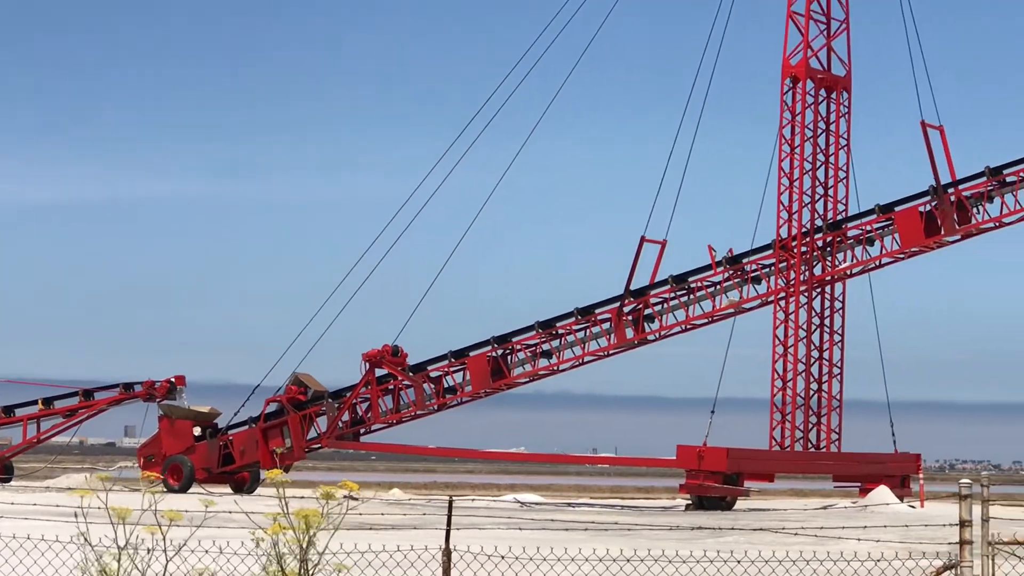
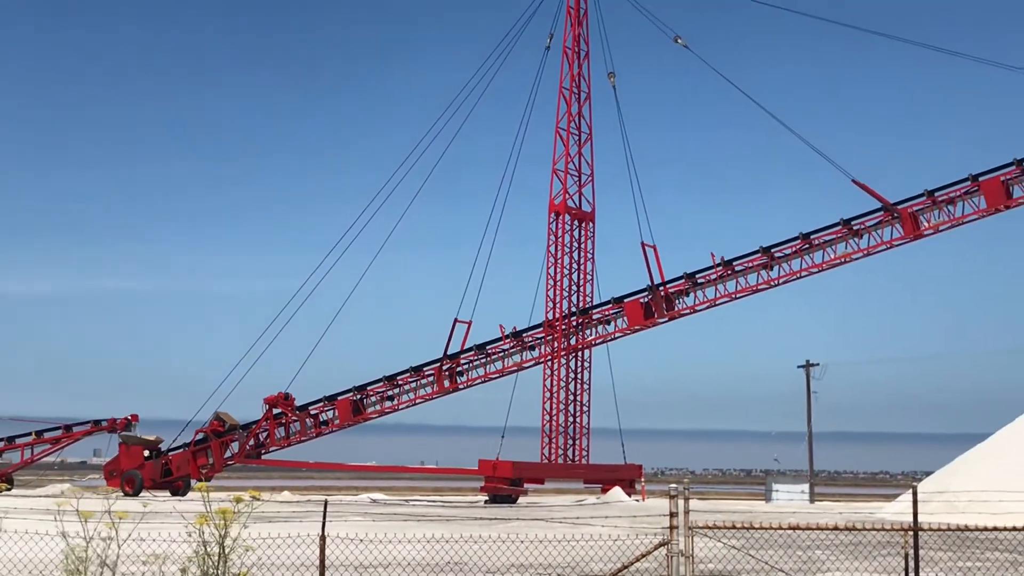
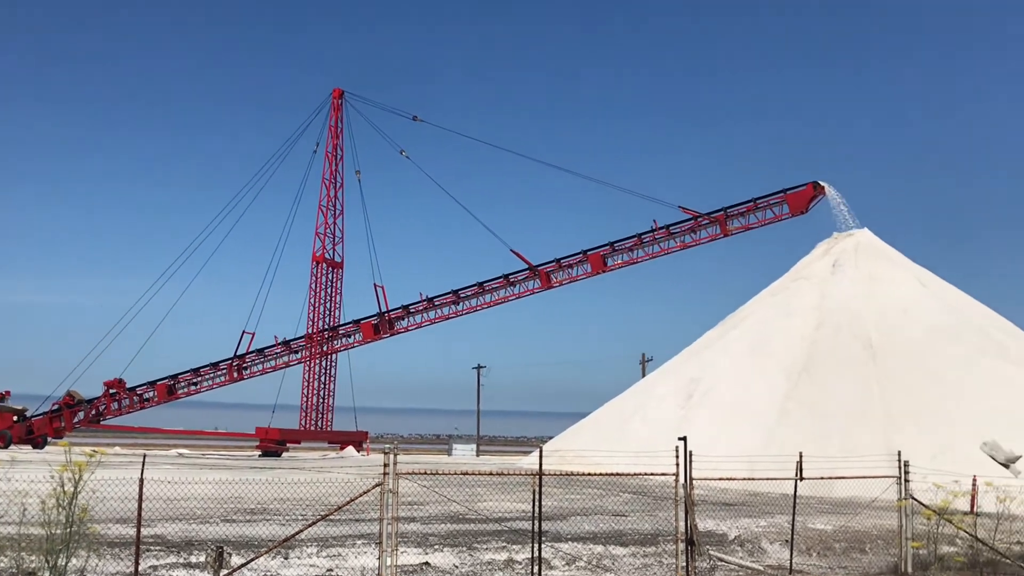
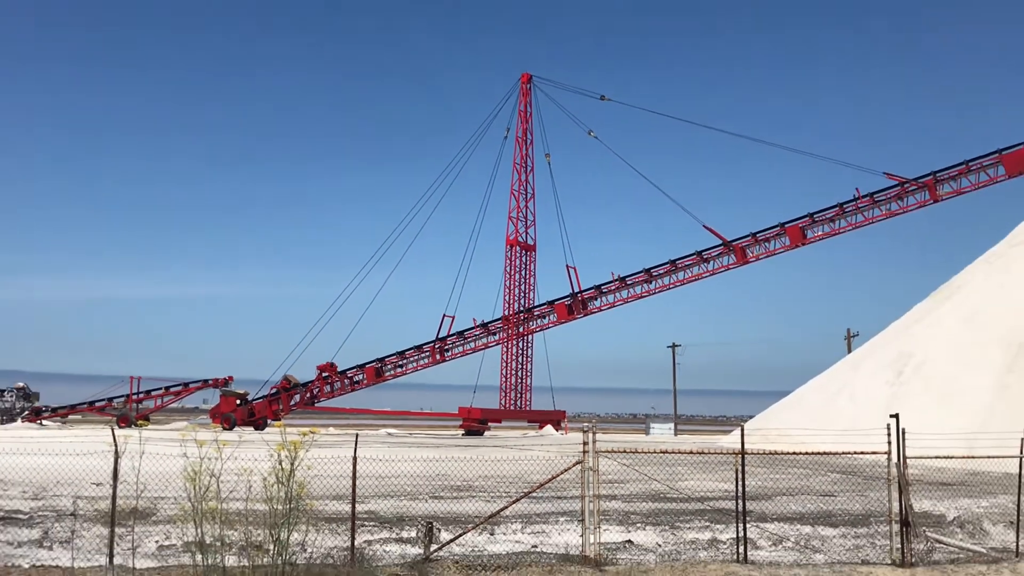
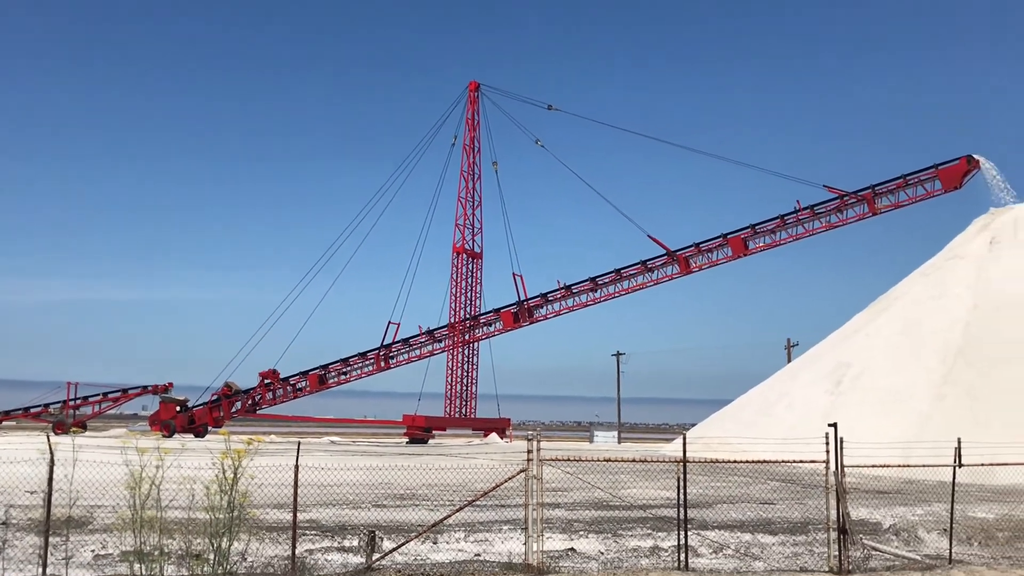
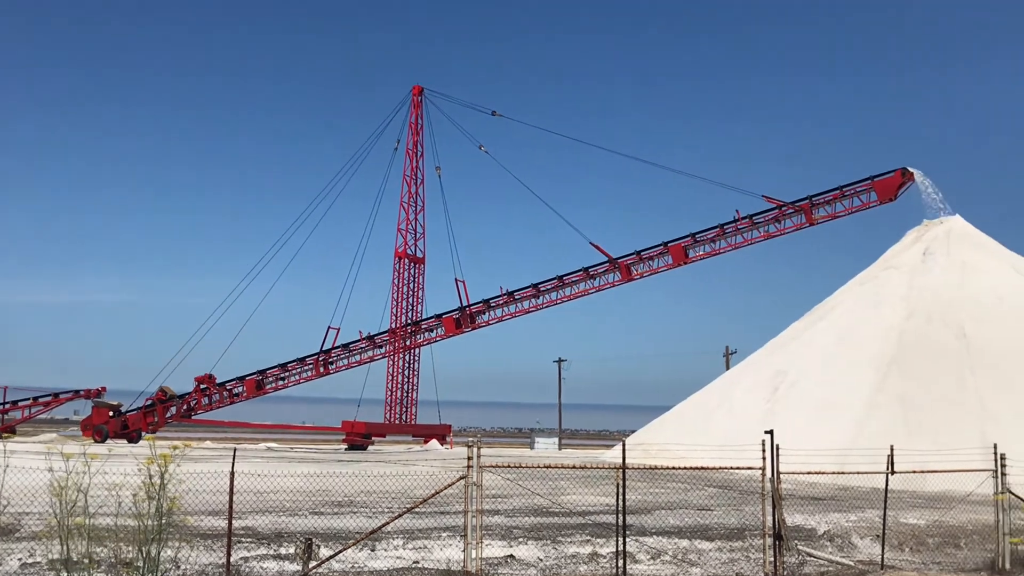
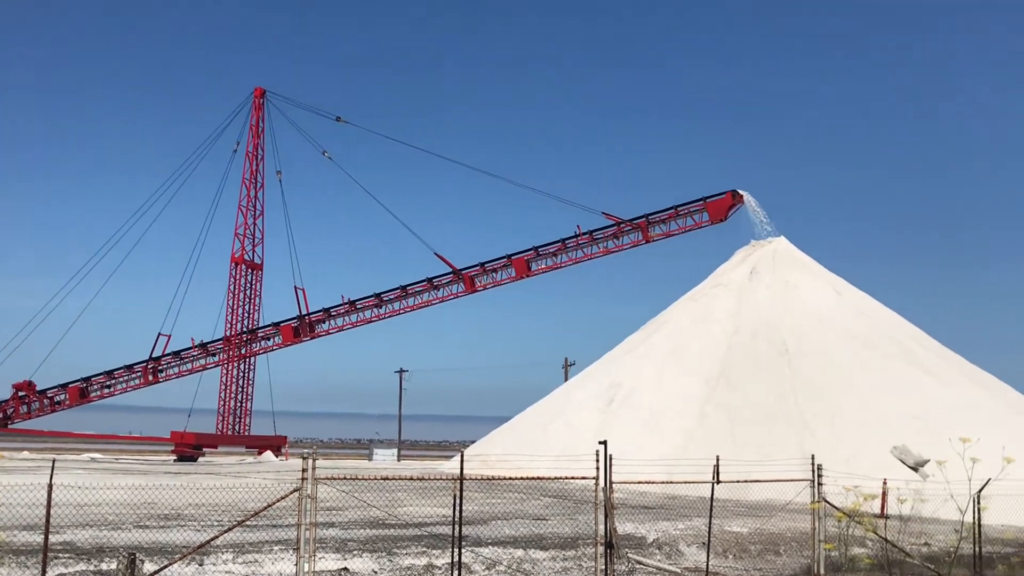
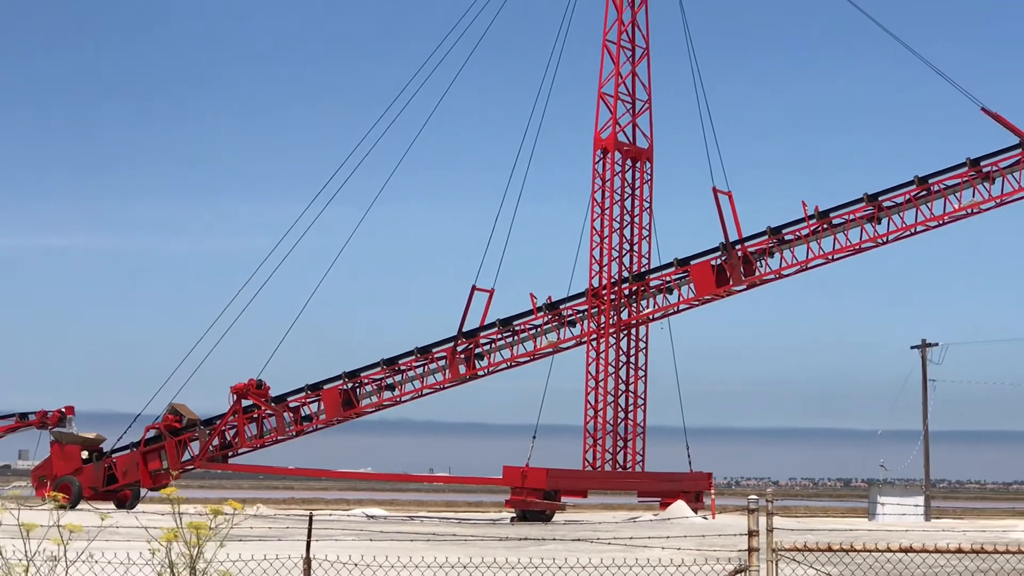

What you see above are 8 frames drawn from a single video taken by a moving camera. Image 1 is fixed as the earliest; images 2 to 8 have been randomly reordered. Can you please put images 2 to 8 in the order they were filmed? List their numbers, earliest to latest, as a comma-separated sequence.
8, 2, 4, 5, 6, 3, 7
